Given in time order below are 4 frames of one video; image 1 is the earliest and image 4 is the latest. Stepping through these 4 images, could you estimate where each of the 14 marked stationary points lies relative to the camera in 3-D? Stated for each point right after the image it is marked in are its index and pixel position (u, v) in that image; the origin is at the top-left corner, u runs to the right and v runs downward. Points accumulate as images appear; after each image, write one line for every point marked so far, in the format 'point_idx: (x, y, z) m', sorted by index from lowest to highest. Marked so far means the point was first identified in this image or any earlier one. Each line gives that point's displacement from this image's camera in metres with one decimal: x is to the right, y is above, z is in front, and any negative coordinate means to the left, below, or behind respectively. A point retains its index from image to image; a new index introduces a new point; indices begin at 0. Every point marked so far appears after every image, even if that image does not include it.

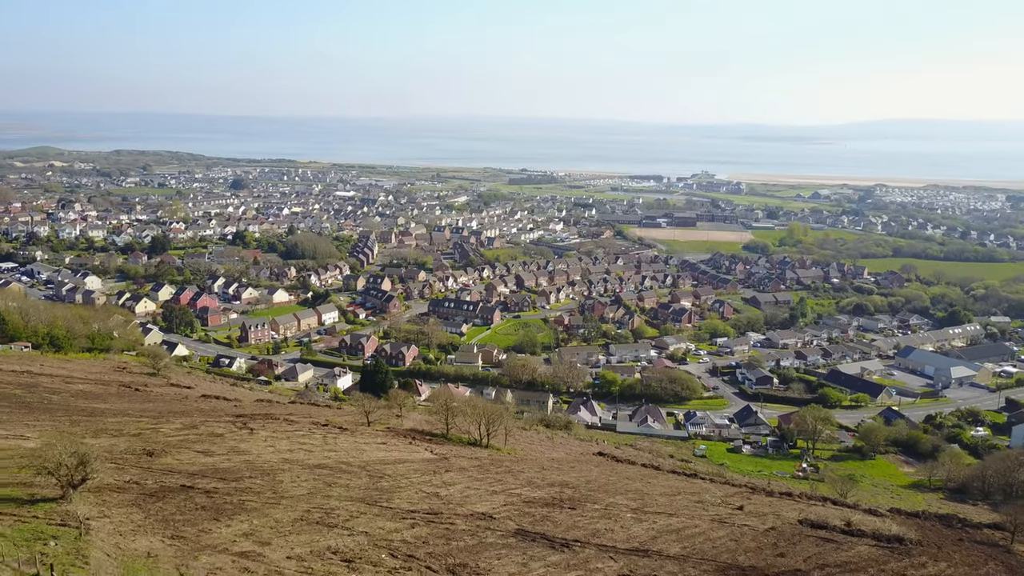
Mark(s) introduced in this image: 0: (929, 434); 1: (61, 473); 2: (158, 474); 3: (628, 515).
0: (+12.5, -4.3, +19.5) m
1: (-4.0, -1.6, +5.8) m
2: (-3.9, -2.0, +7.2) m
3: (+1.5, -2.9, +8.2) m
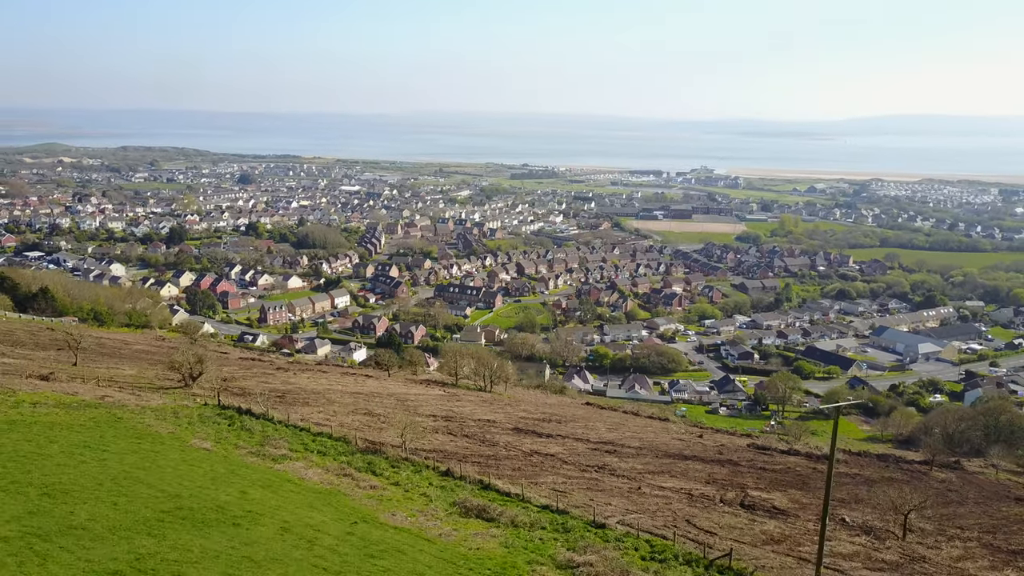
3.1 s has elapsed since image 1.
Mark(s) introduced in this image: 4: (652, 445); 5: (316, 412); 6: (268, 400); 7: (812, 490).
0: (+12.5, -3.6, +21.6) m
1: (-4.0, -1.0, +8.0) m
2: (-3.9, -1.3, +9.4) m
3: (+1.4, -2.2, +10.4) m
4: (+2.0, -2.2, +9.2) m
5: (-2.3, -1.5, +7.7) m
6: (-3.0, -1.4, +8.0) m
7: (+3.5, -2.3, +7.6) m
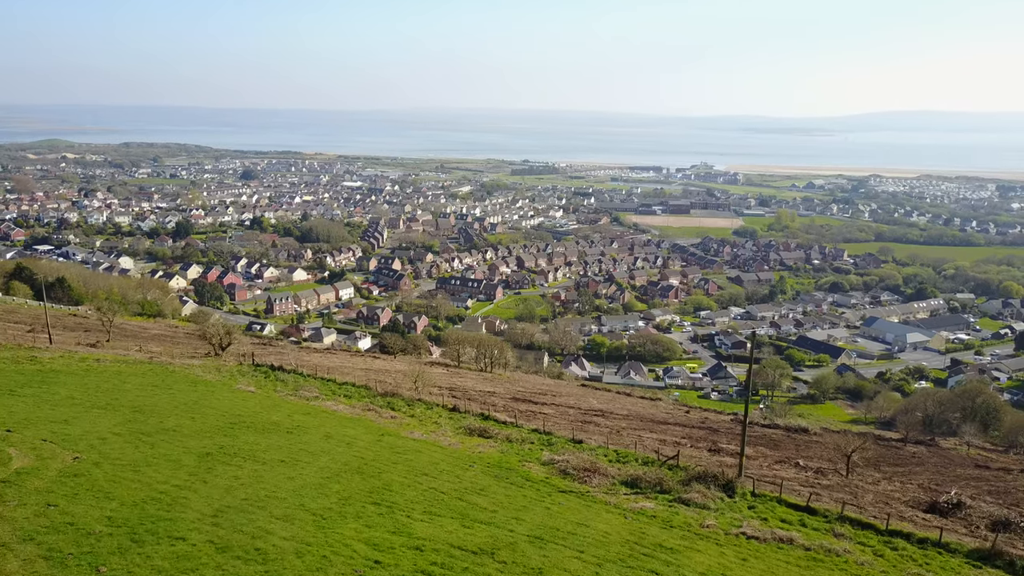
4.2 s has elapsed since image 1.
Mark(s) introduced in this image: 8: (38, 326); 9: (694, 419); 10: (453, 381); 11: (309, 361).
0: (+12.5, -3.3, +22.4) m
1: (-4.0, -0.7, +8.8) m
2: (-4.0, -1.1, +10.2) m
3: (+1.4, -1.9, +11.2) m
4: (+1.9, -1.9, +10.1) m
5: (-2.3, -1.2, +8.5) m
6: (-3.0, -1.1, +8.8) m
7: (+3.4, -2.0, +8.5) m
8: (-9.3, -0.7, +12.8) m
9: (+3.0, -2.2, +10.7) m
10: (-1.0, -1.5, +10.7) m
11: (-3.2, -1.2, +10.4) m
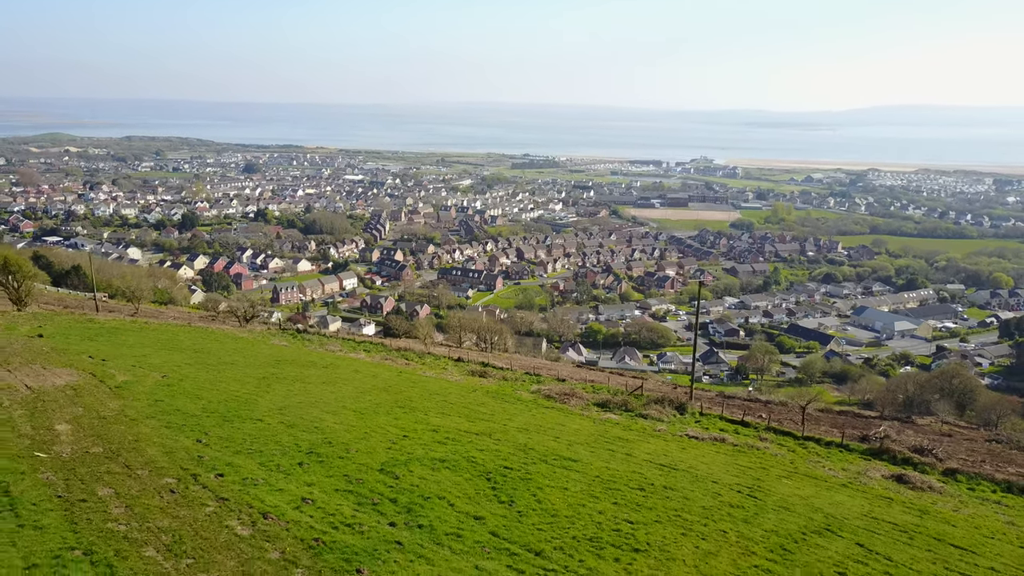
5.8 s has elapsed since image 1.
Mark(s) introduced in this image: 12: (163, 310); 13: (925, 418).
0: (+12.4, -2.9, +23.3) m
1: (-4.0, -0.4, +9.7) m
2: (-4.0, -0.7, +11.1) m
3: (+1.4, -1.6, +12.1) m
4: (+1.9, -1.6, +10.9) m
5: (-2.4, -0.9, +9.4) m
6: (-3.0, -0.8, +9.7) m
7: (+3.4, -1.7, +9.3) m
8: (-9.3, -0.4, +13.7) m
9: (+3.0, -1.8, +11.5) m
10: (-1.0, -1.2, +11.5) m
11: (-3.3, -0.9, +11.3) m
12: (-9.0, -0.6, +17.0) m
13: (+10.2, -3.2, +16.2) m
